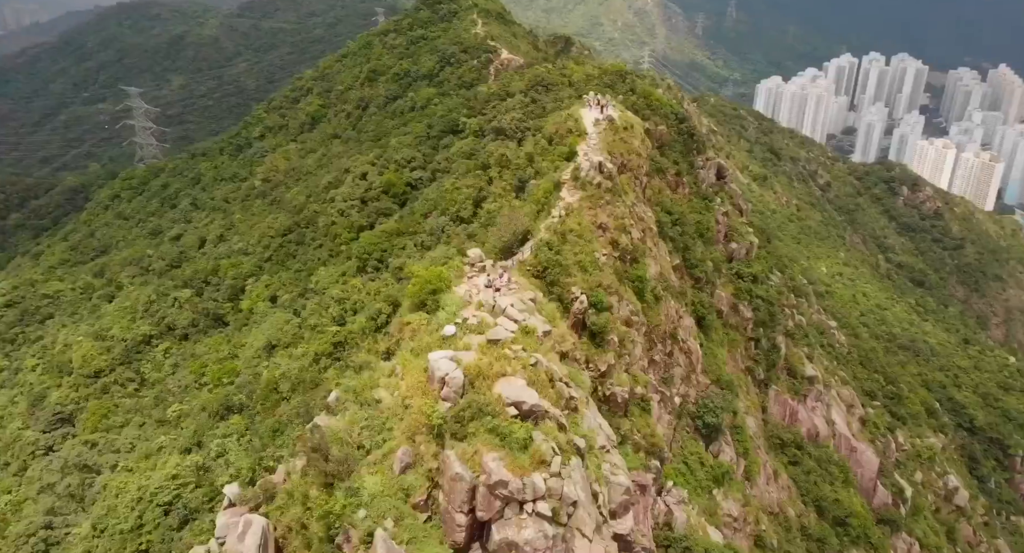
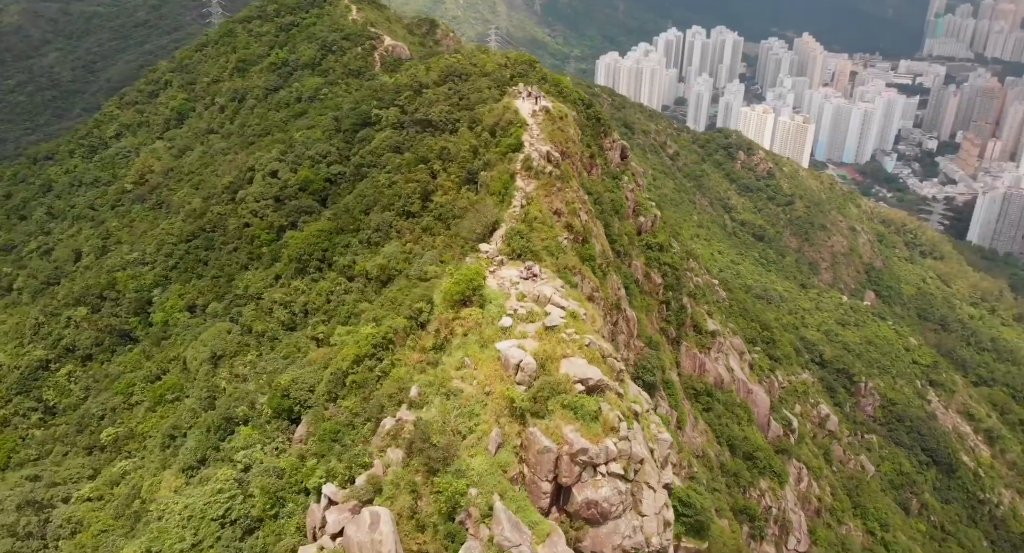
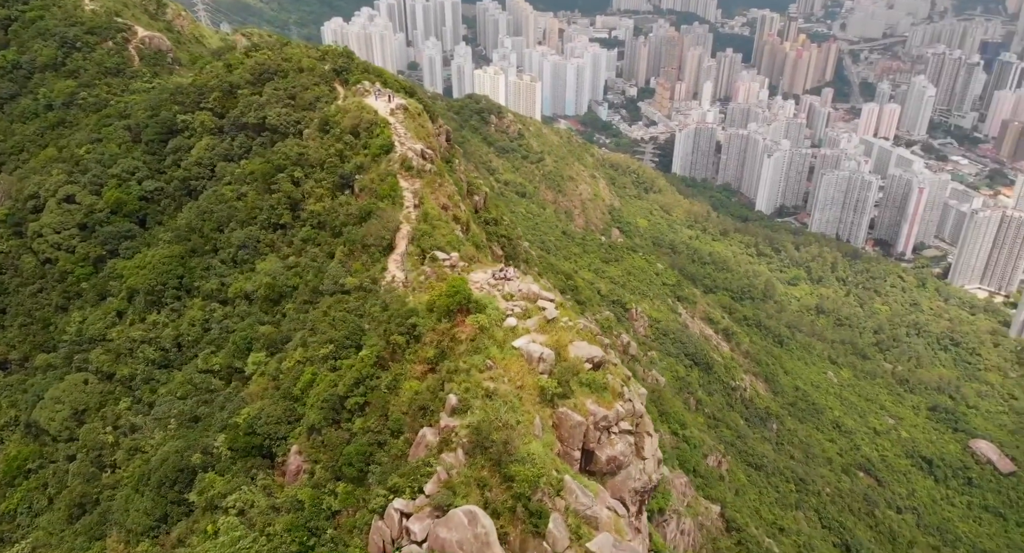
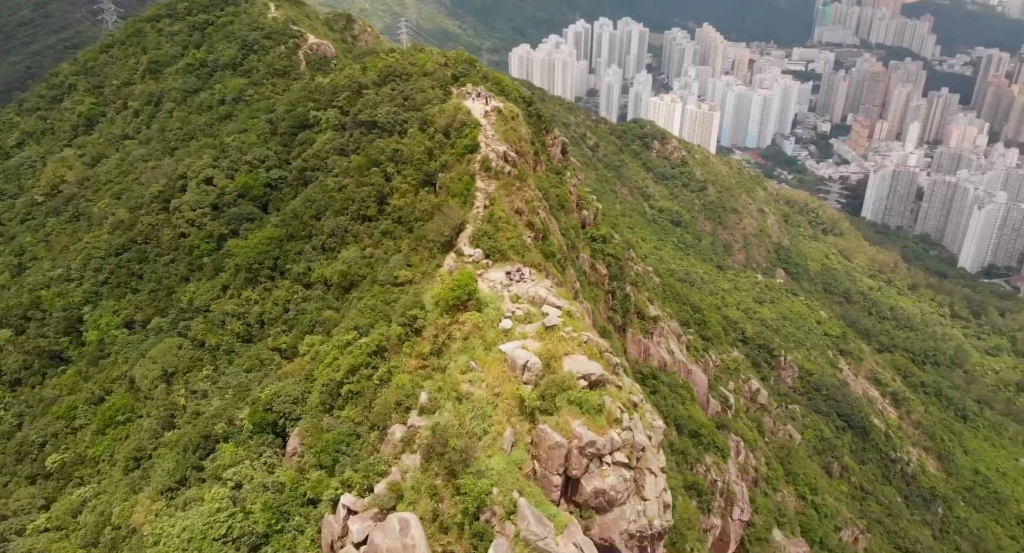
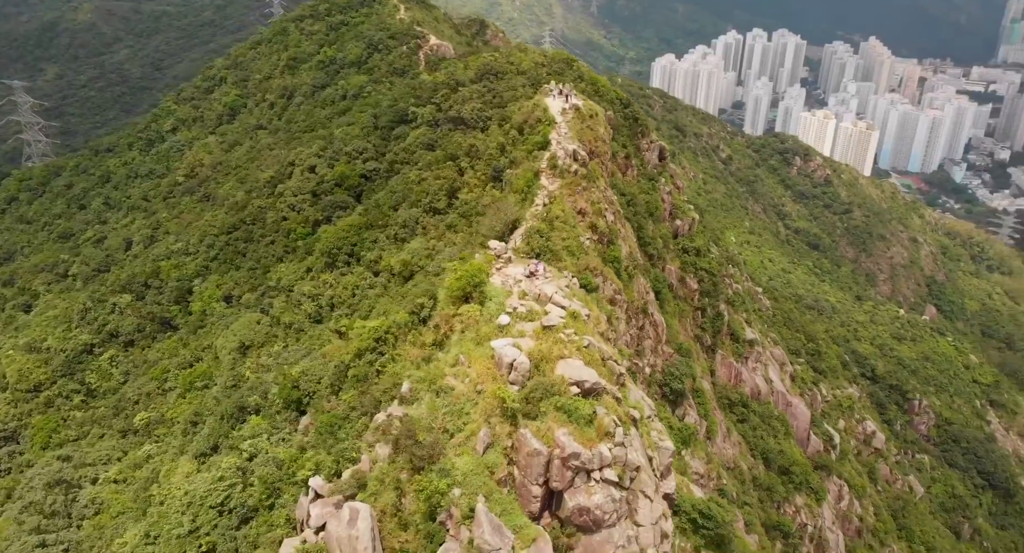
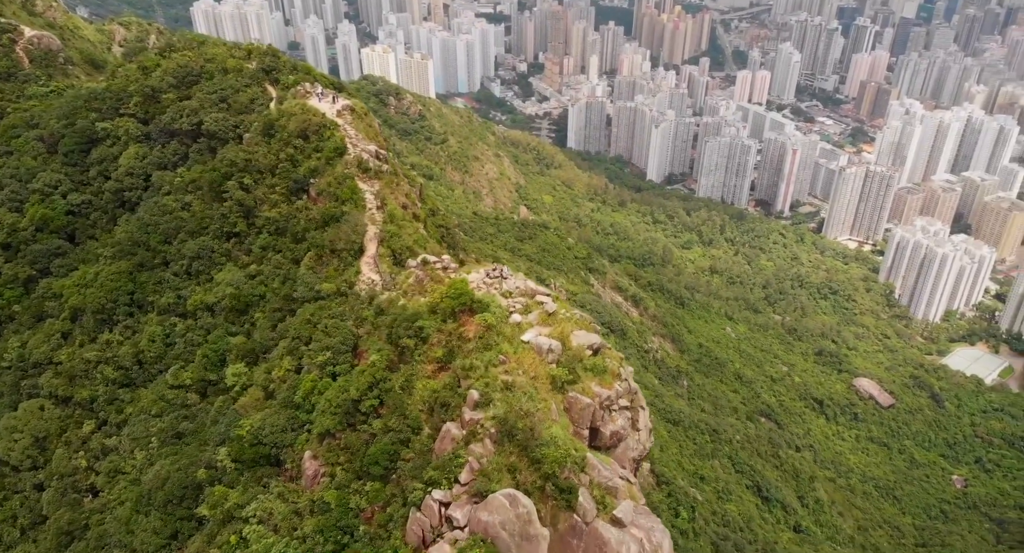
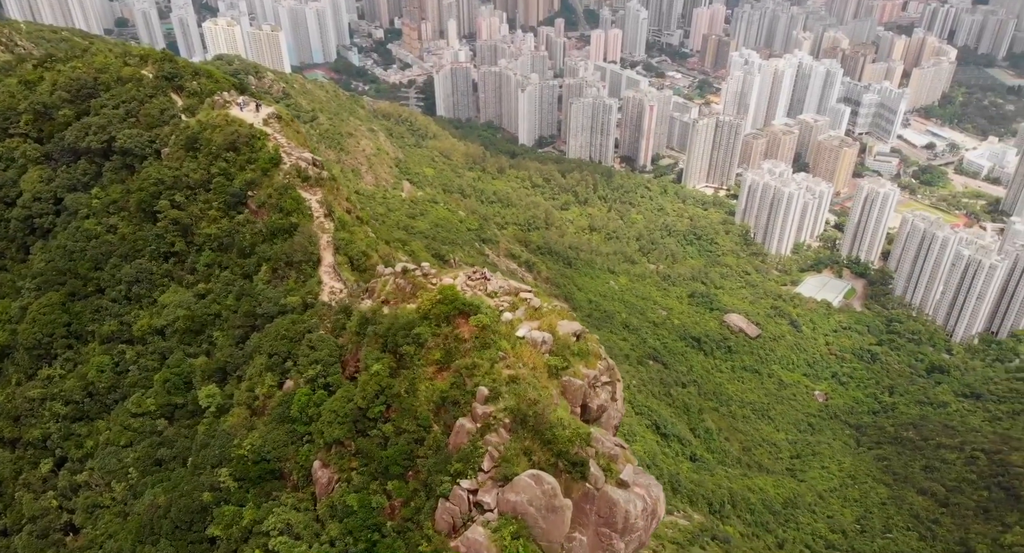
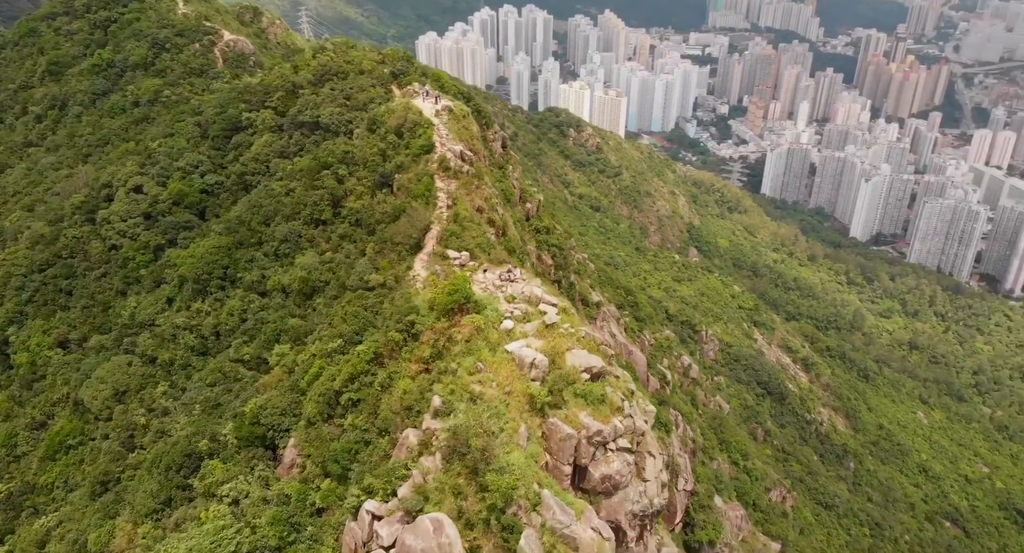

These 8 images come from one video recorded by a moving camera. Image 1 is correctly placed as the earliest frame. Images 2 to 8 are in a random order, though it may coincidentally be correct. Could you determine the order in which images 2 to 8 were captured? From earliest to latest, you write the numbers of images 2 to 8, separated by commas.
5, 2, 4, 8, 3, 6, 7
